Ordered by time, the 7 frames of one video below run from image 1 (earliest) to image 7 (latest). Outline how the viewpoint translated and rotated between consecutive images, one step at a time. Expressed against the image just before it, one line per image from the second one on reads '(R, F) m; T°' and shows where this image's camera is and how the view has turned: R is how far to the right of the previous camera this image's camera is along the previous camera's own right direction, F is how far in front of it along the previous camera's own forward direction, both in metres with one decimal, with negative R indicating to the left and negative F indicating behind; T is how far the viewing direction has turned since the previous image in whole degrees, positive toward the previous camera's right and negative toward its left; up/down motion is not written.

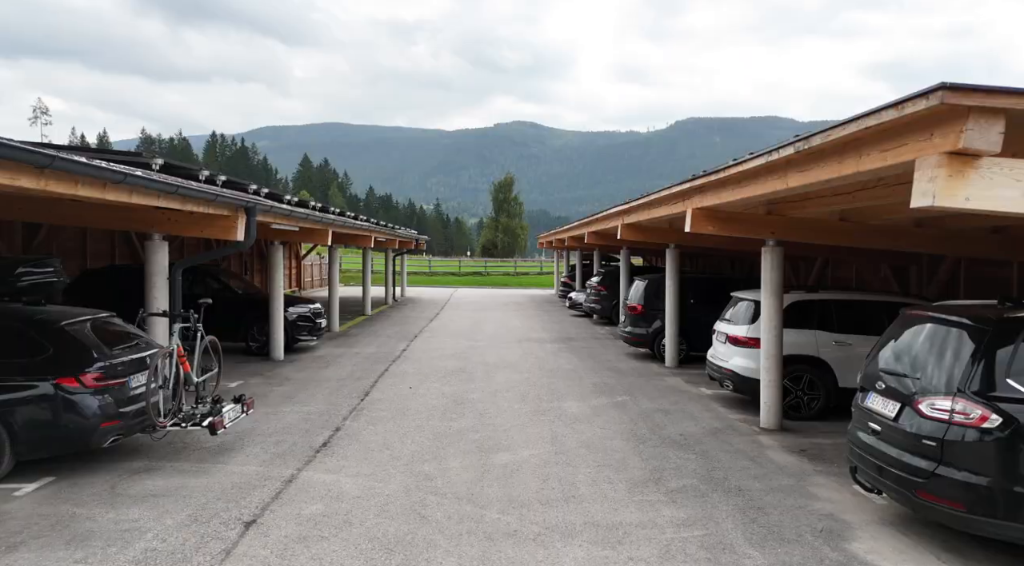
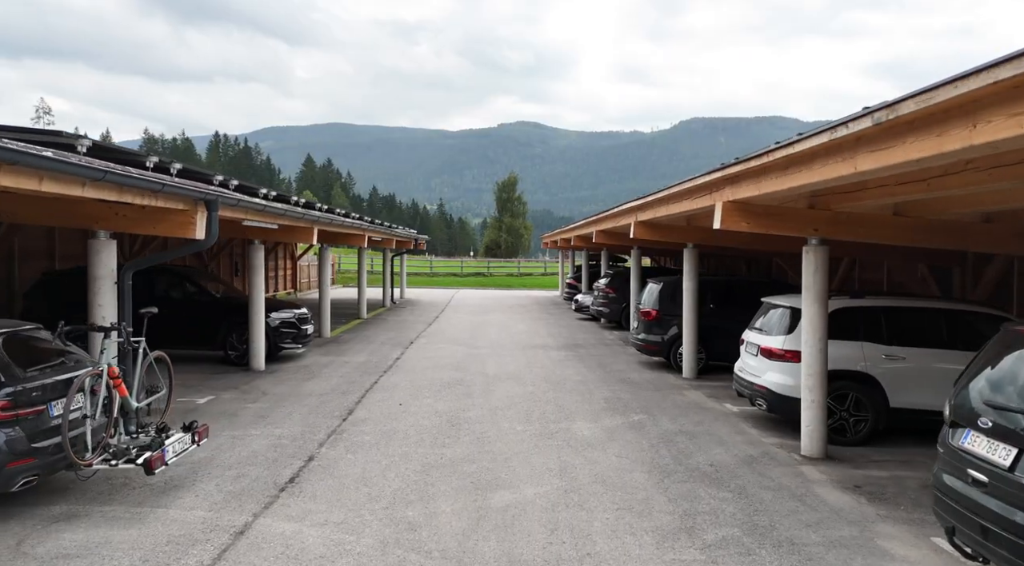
(0.0, +1.1) m; 0°
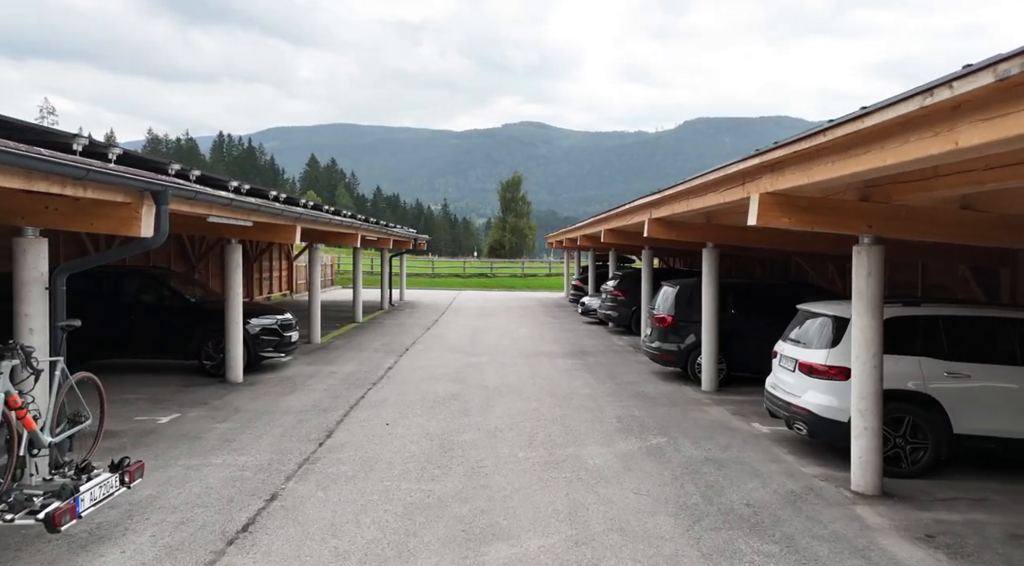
(0.0, +1.0) m; 0°
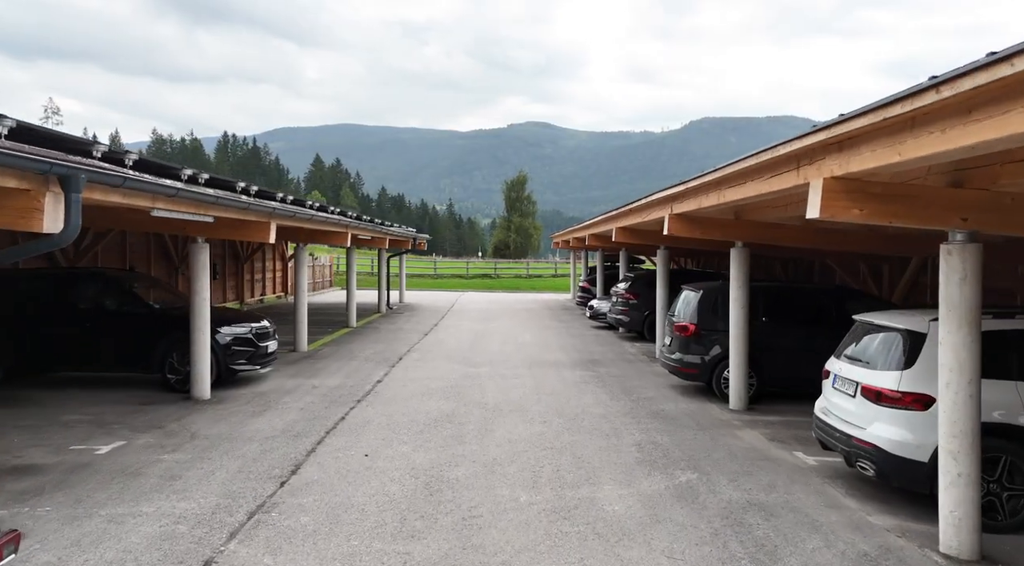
(0.0, +1.2) m; 0°
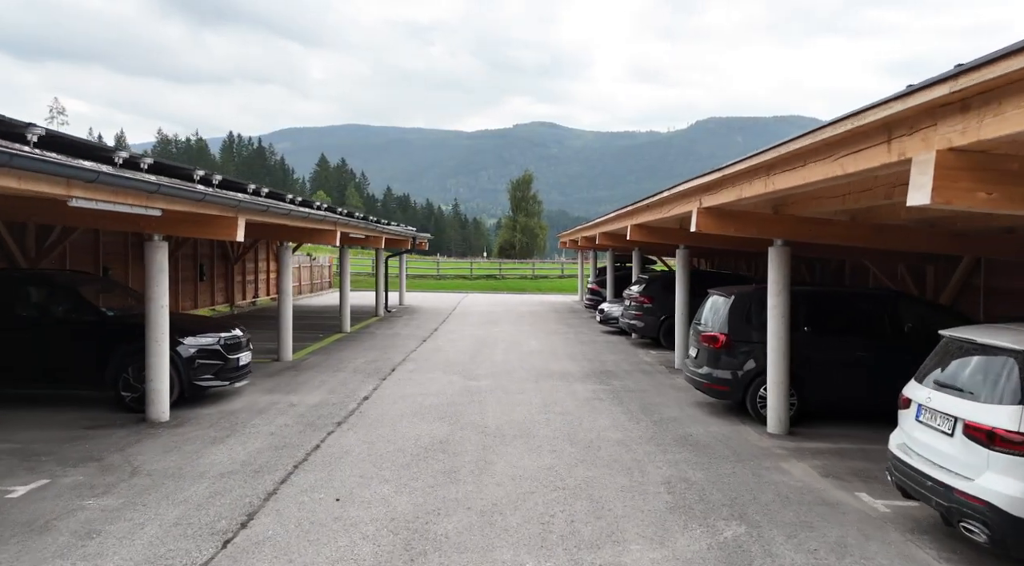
(0.0, +1.2) m; 0°
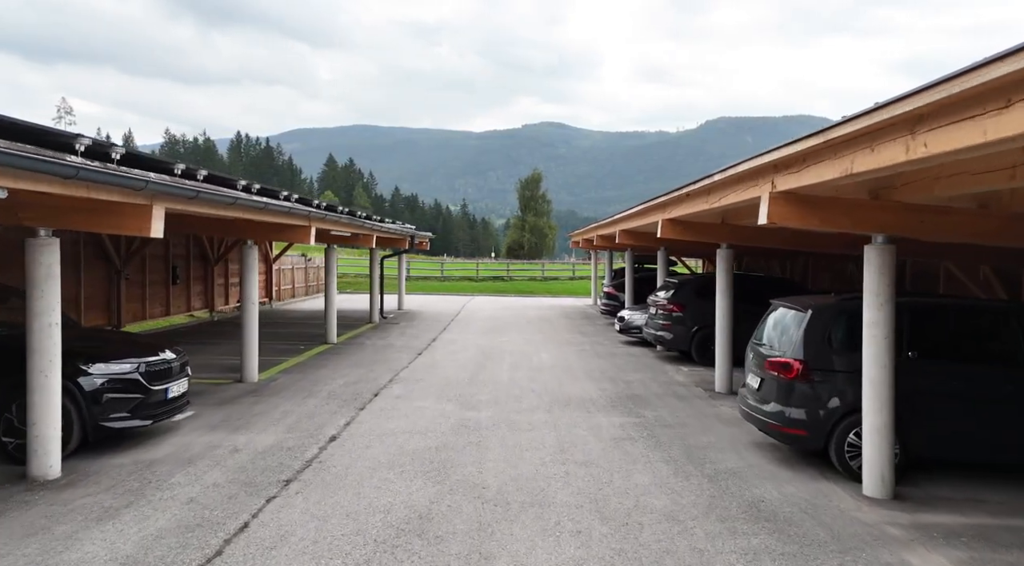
(0.0, +2.0) m; -1°
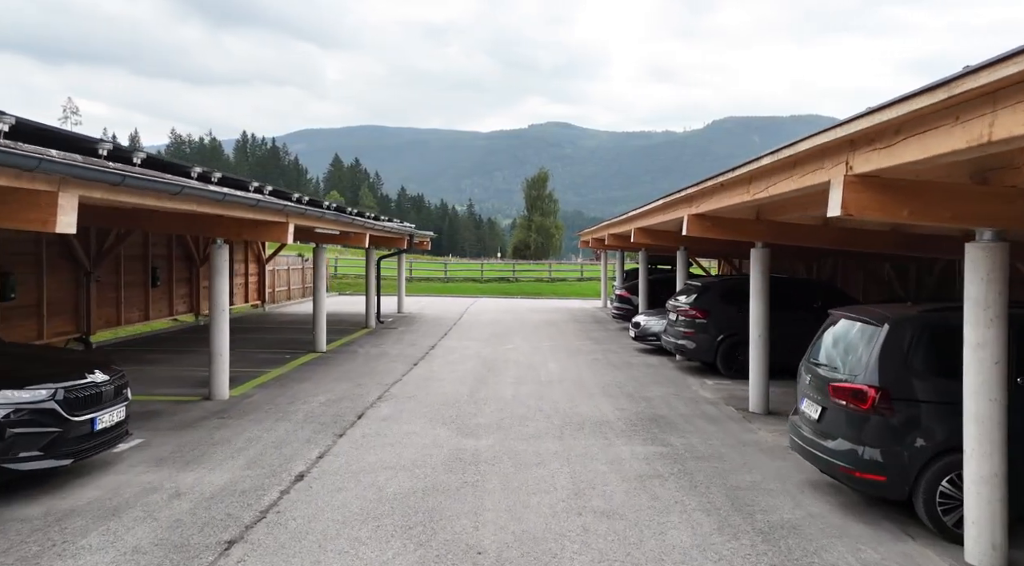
(0.0, +1.3) m; -1°
